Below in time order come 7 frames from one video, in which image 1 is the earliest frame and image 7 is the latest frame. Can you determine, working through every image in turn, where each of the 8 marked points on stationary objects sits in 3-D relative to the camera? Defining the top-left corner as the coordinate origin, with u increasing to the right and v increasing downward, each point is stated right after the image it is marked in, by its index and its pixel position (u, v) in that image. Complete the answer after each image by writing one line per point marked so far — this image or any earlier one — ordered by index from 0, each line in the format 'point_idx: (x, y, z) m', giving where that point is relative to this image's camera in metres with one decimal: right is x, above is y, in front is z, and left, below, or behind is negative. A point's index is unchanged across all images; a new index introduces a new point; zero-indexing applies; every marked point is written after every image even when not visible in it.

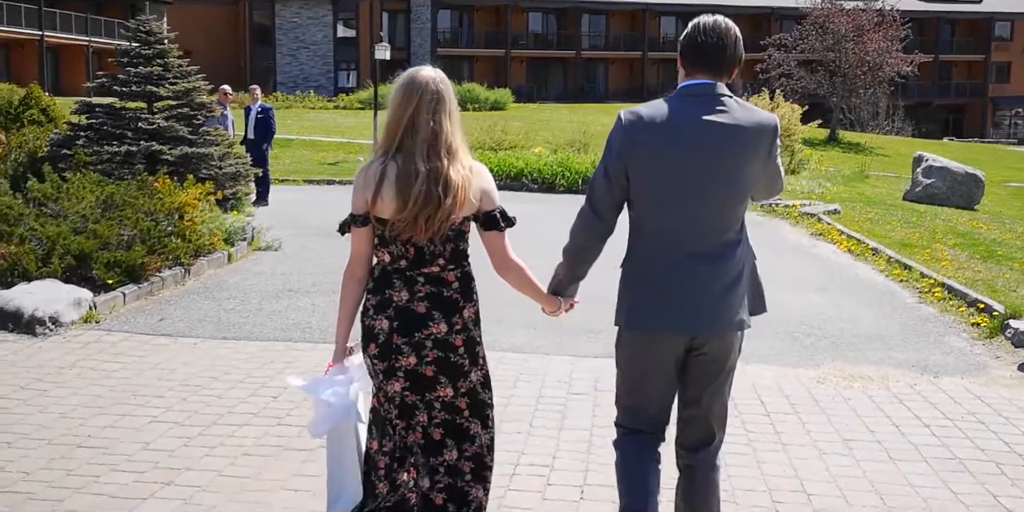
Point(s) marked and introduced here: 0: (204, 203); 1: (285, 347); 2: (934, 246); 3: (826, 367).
0: (-3.4, +0.6, +10.9) m
1: (-1.7, -0.7, +7.4) m
2: (+5.2, +0.1, +12.4) m
3: (+2.2, -0.8, +7.1) m
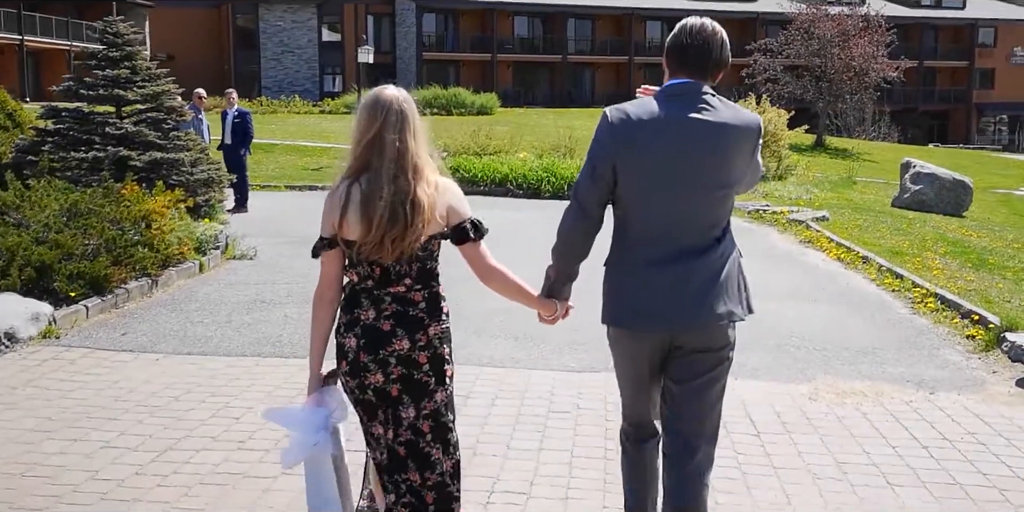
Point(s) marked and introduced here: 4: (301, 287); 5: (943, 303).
0: (-3.6, +0.5, +10.6) m
1: (-1.8, -0.7, +7.0) m
2: (+5.0, 0.0, +12.2) m
3: (+2.1, -0.9, +6.8) m
4: (-2.0, -0.3, +9.6) m
5: (+3.9, -0.4, +9.1) m
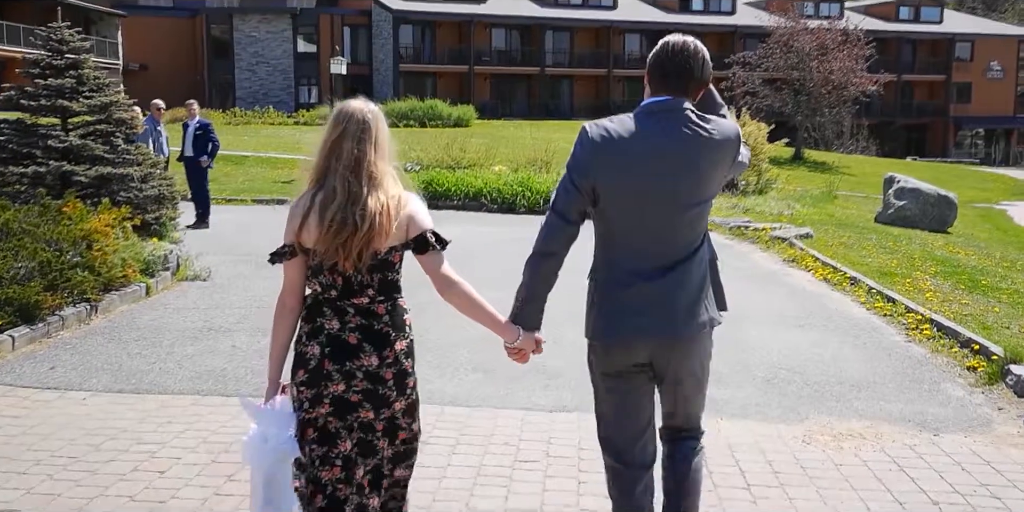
0: (-3.9, +0.3, +9.9) m
1: (-2.0, -0.9, +6.4) m
2: (+4.7, -0.2, +11.7) m
3: (+1.9, -1.0, +6.3) m
4: (-2.3, -0.5, +8.9) m
5: (+3.6, -0.6, +8.6) m
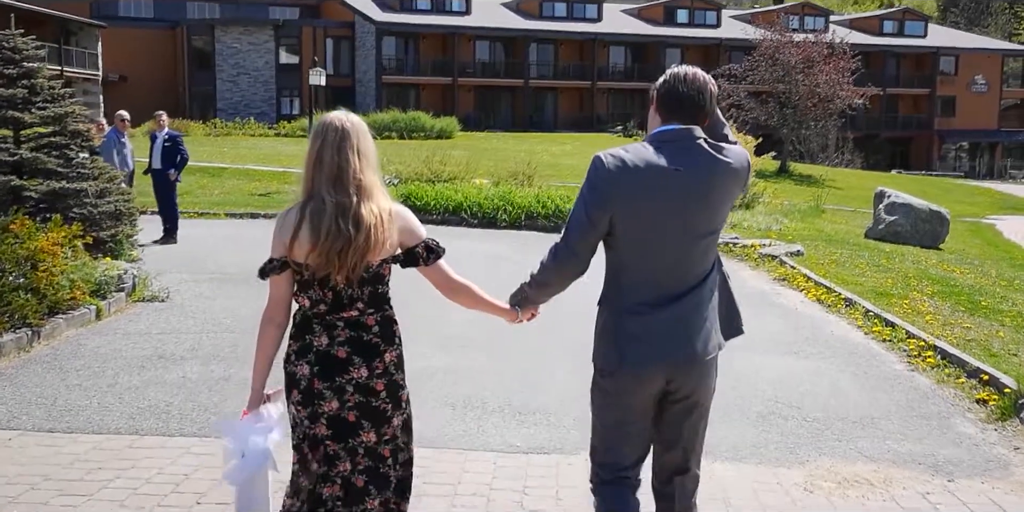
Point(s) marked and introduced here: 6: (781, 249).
0: (-4.1, +0.1, +9.3) m
1: (-2.2, -1.1, +5.7) m
2: (+4.4, -0.4, +11.1) m
3: (+1.7, -1.2, +5.7) m
4: (-2.5, -0.7, +8.3) m
5: (+3.5, -0.8, +8.0) m
6: (+3.9, +0.1, +14.8) m
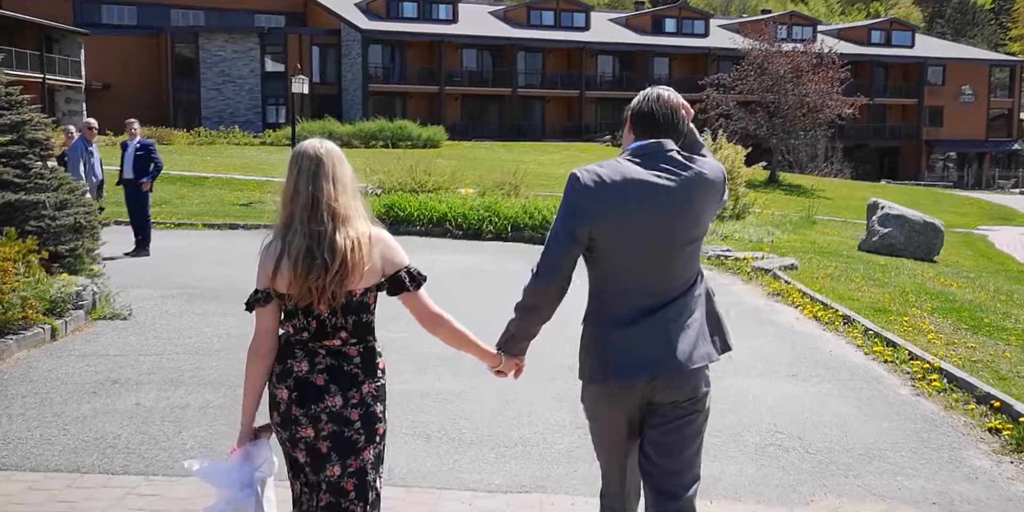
0: (-4.2, -0.1, +8.7) m
1: (-2.3, -1.2, +5.2) m
2: (+4.2, -0.6, +10.7) m
3: (+1.6, -1.3, +5.2) m
4: (-2.6, -0.8, +7.8) m
5: (+3.3, -1.0, +7.6) m
6: (+3.7, -0.1, +14.3) m
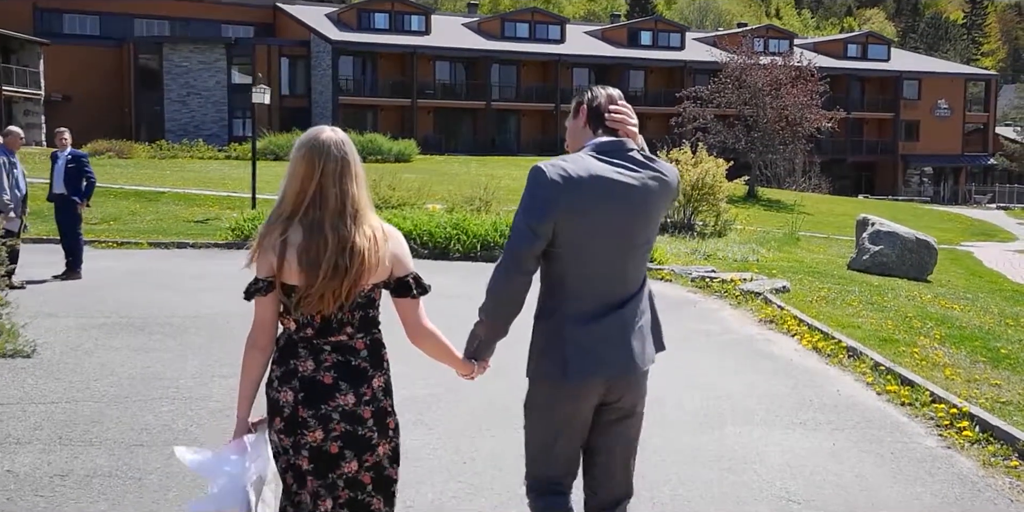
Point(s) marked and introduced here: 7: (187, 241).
0: (-4.5, -0.3, +7.5) m
1: (-2.5, -1.3, +4.0) m
2: (+3.9, -0.8, +9.6) m
3: (+1.4, -1.4, +4.1) m
4: (-2.9, -1.0, +6.6) m
5: (+3.1, -1.1, +6.5) m
6: (+3.3, -0.4, +13.2) m
7: (-5.9, +0.2, +18.1) m
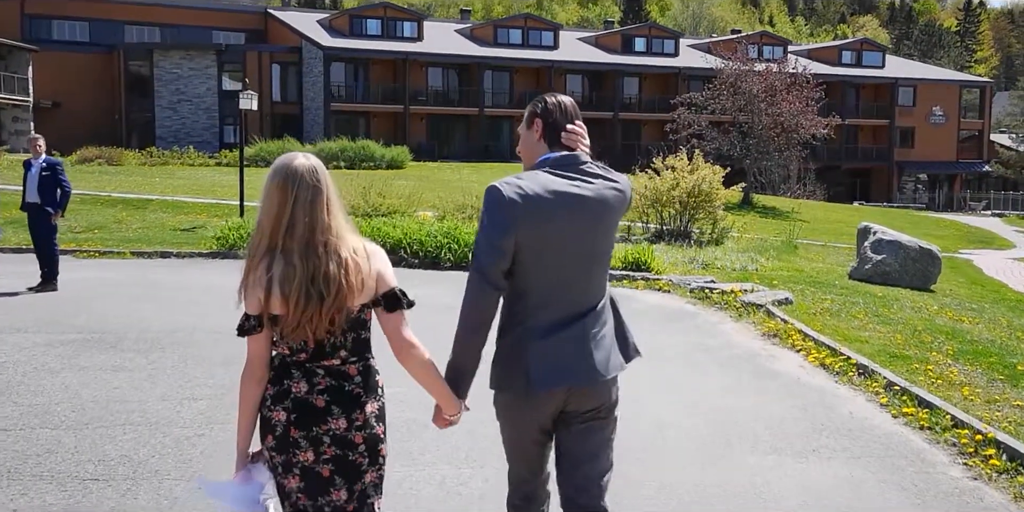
0: (-4.6, -0.4, +6.9) m
1: (-2.6, -1.4, +3.5) m
2: (+3.8, -0.9, +9.2) m
3: (+1.3, -1.5, +3.6) m
4: (-2.9, -1.1, +6.1) m
5: (+3.0, -1.2, +6.0) m
6: (+3.2, -0.5, +12.8) m
7: (-6.0, +0.1, +17.6) m
